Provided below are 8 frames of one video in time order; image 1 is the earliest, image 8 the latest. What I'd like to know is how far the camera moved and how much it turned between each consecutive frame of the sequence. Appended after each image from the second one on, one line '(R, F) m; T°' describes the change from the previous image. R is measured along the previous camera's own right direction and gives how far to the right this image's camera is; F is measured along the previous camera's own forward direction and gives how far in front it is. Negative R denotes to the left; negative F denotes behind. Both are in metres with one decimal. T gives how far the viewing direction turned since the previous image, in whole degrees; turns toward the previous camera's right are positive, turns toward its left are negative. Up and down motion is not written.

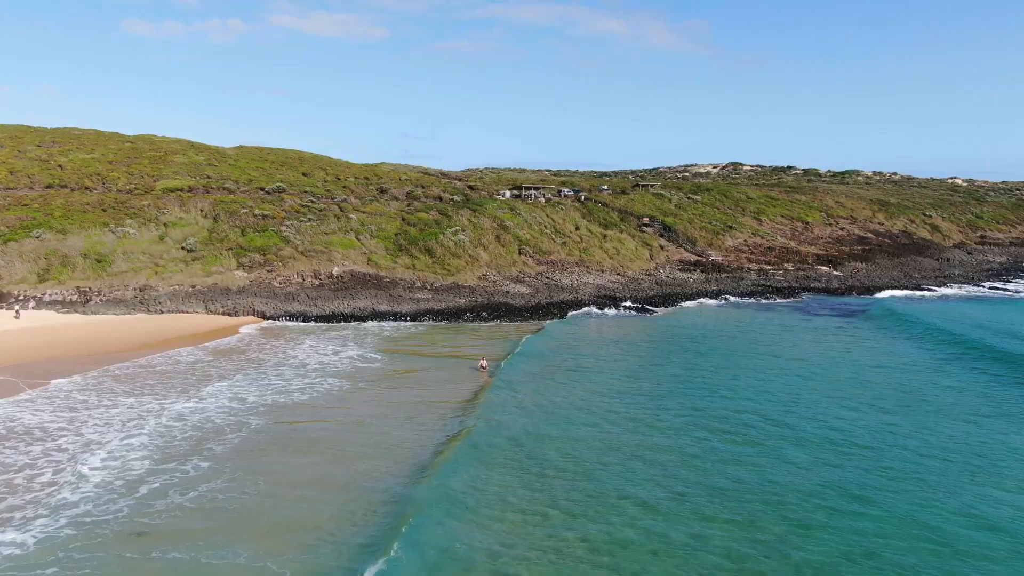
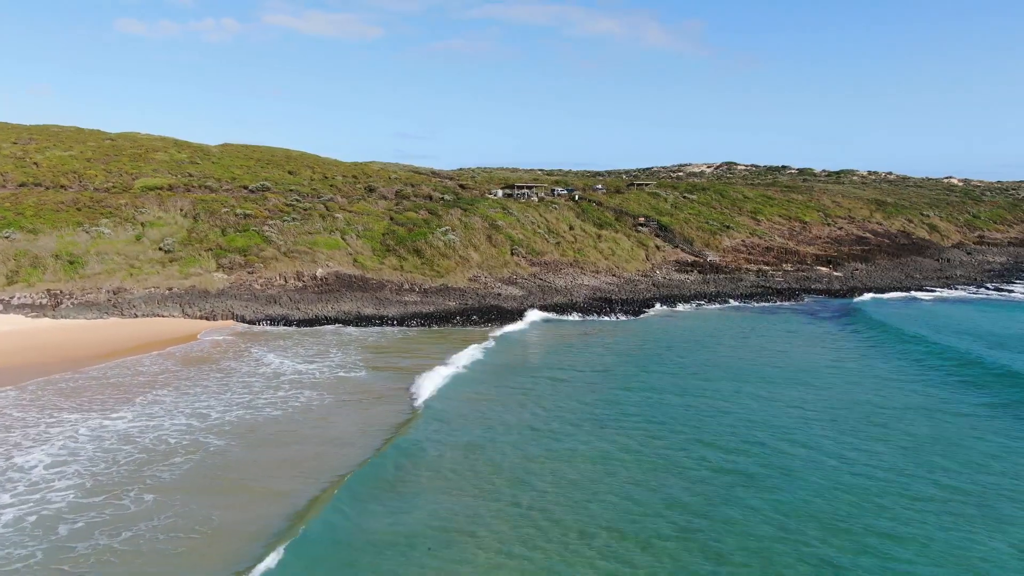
(+0.1, +1.3) m; 0°
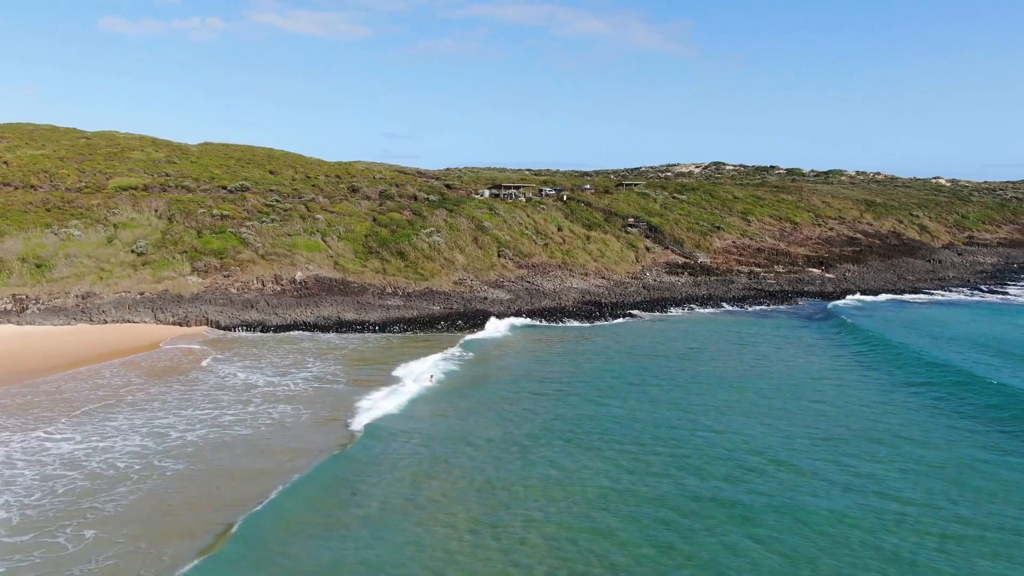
(+0.1, +1.0) m; +1°
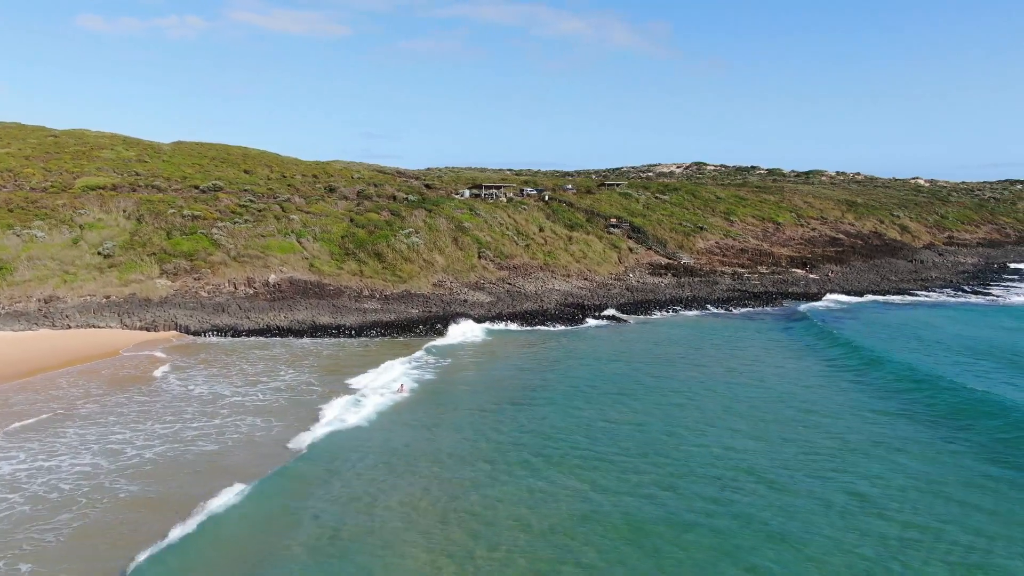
(0.0, +0.8) m; +1°
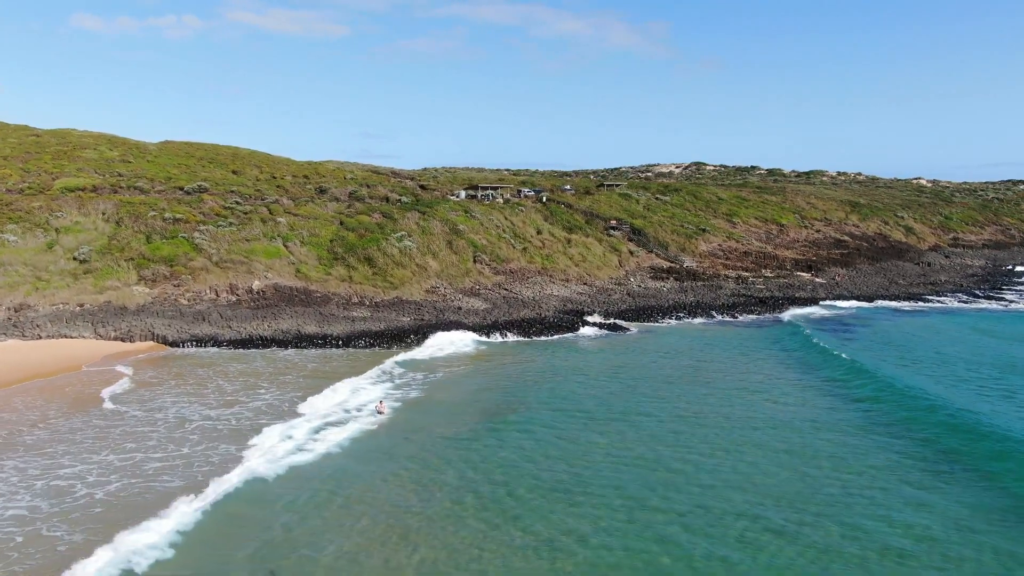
(0.0, +1.4) m; 0°
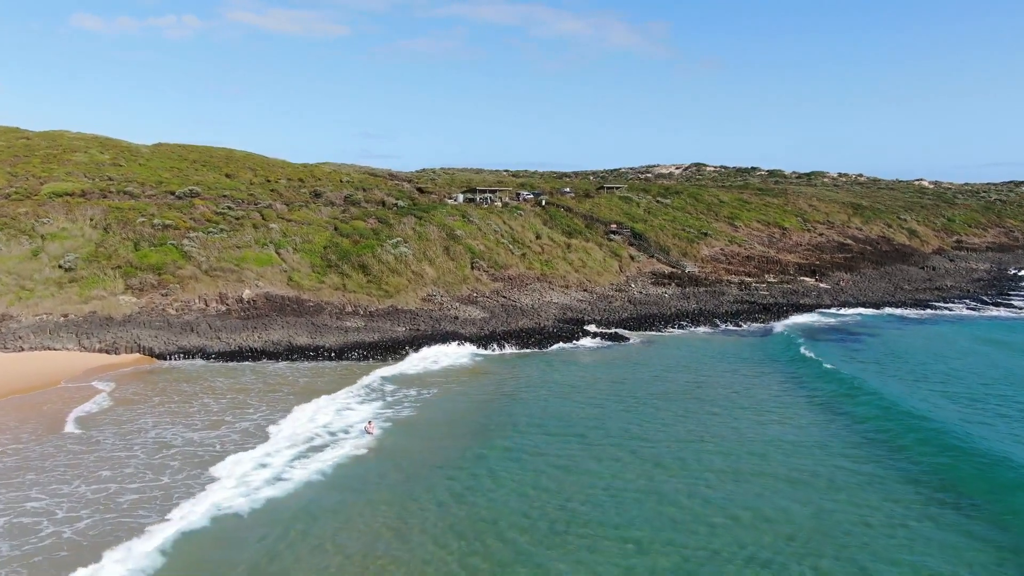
(+0.1, +0.8) m; 0°
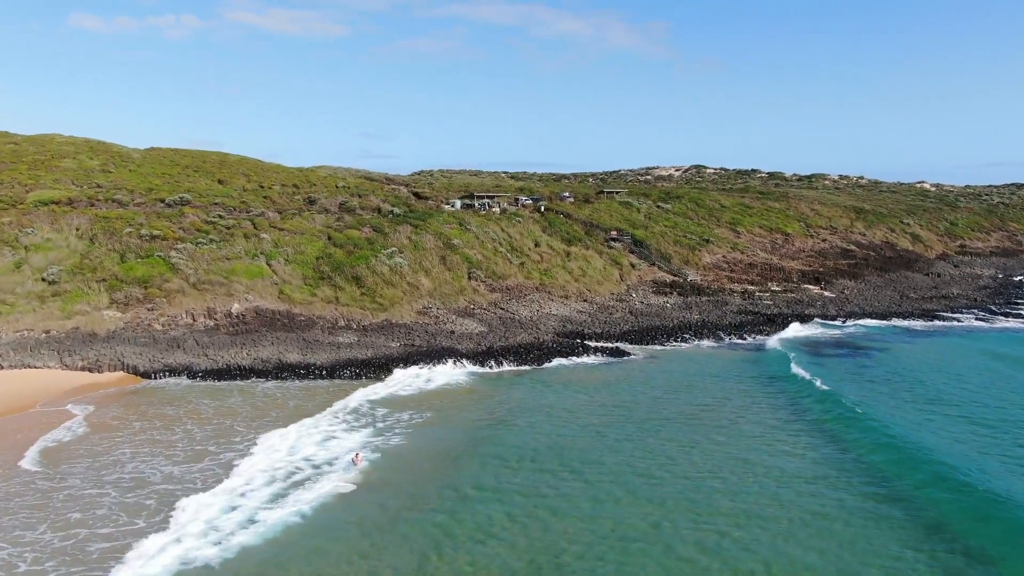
(0.0, +0.9) m; 0°
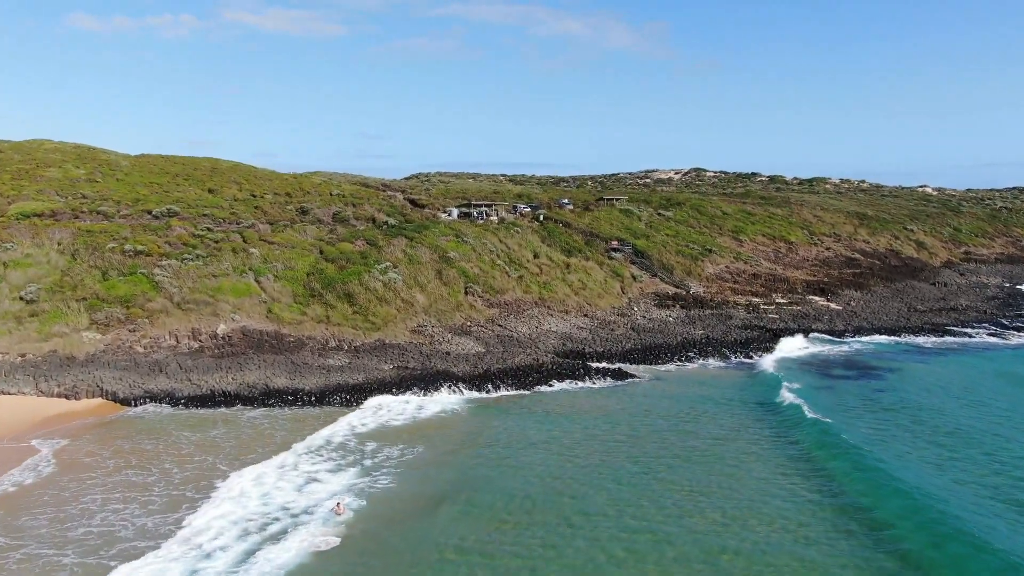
(0.0, +1.1) m; 0°
